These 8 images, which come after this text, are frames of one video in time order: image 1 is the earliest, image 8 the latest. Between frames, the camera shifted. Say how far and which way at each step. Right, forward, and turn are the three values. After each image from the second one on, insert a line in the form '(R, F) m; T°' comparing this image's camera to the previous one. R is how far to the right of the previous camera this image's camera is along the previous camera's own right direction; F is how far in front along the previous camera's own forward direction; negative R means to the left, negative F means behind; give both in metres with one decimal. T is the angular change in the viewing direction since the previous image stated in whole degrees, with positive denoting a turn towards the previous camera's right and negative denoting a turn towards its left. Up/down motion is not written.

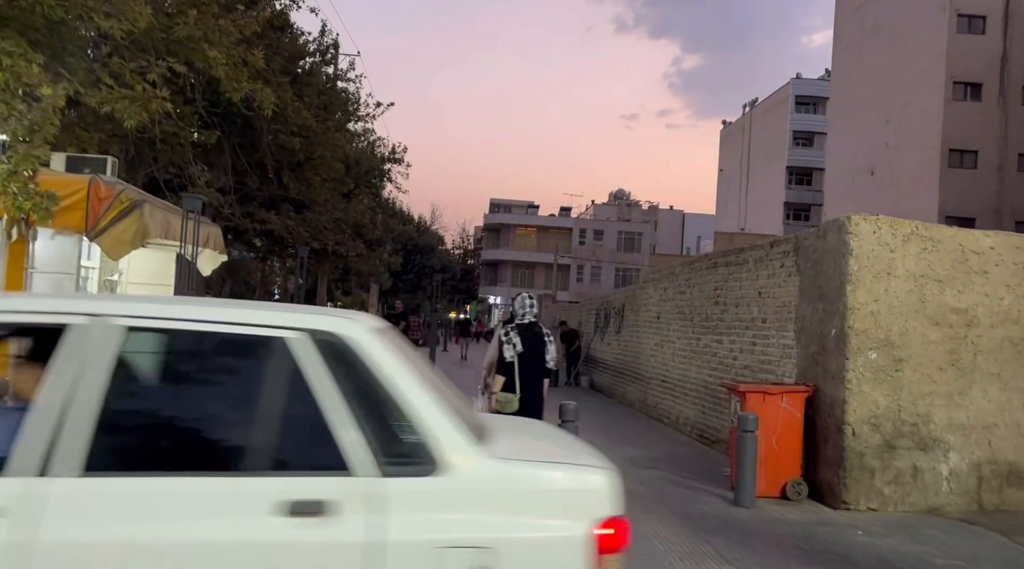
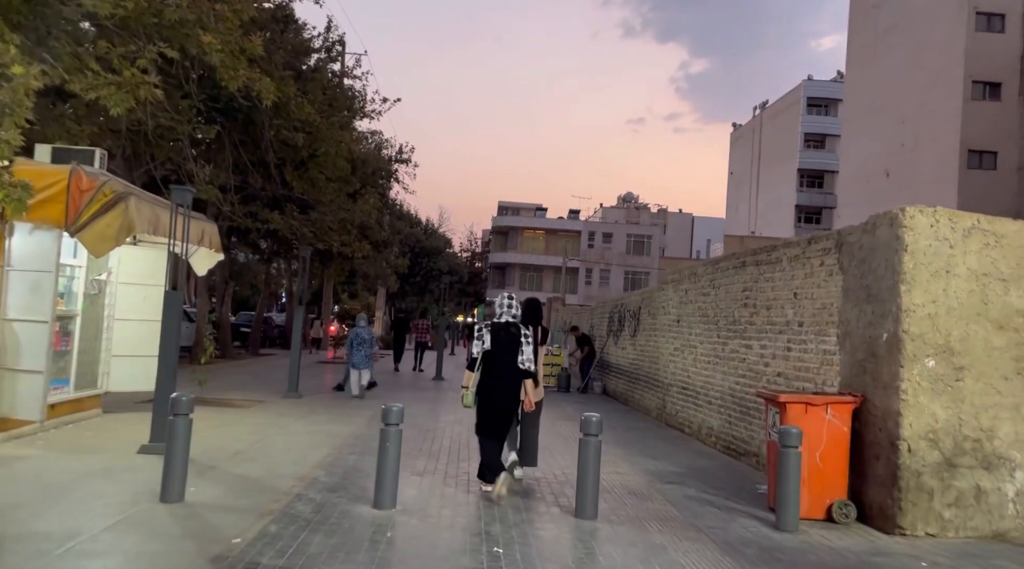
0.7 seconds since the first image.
(-0.1, +0.7) m; -1°
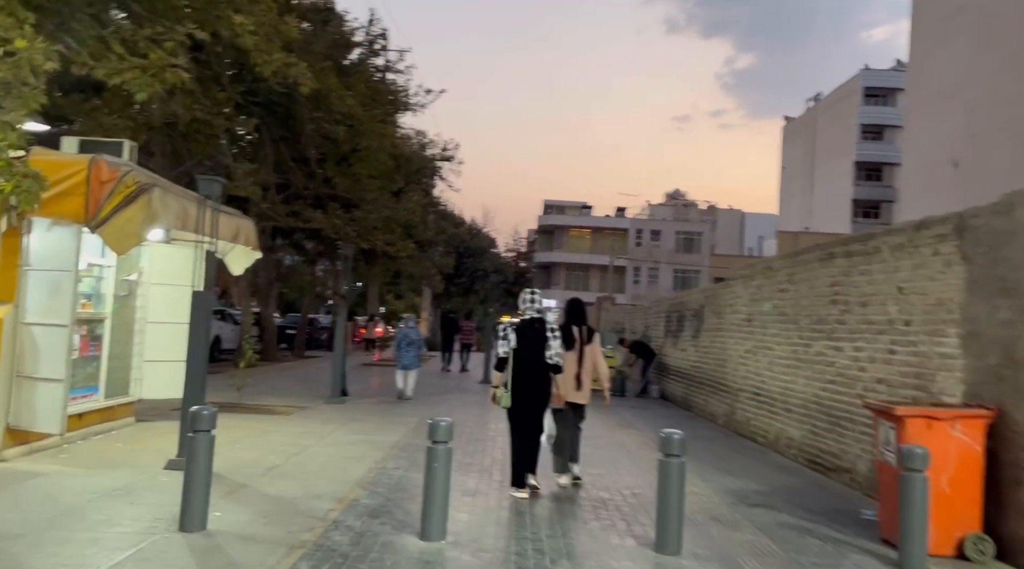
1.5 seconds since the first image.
(-0.2, +0.9) m; -3°
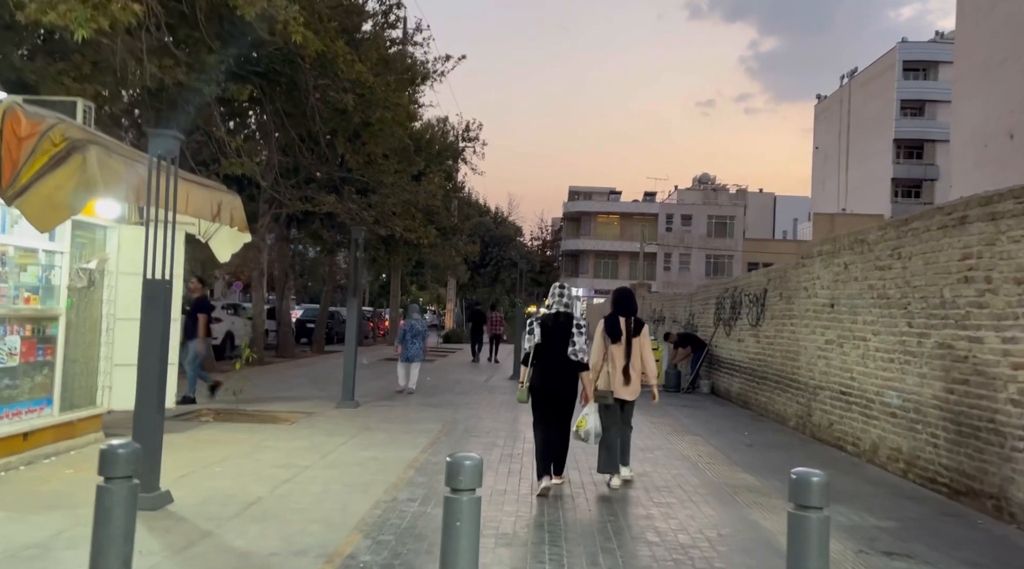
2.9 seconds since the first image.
(-0.1, +1.8) m; -2°
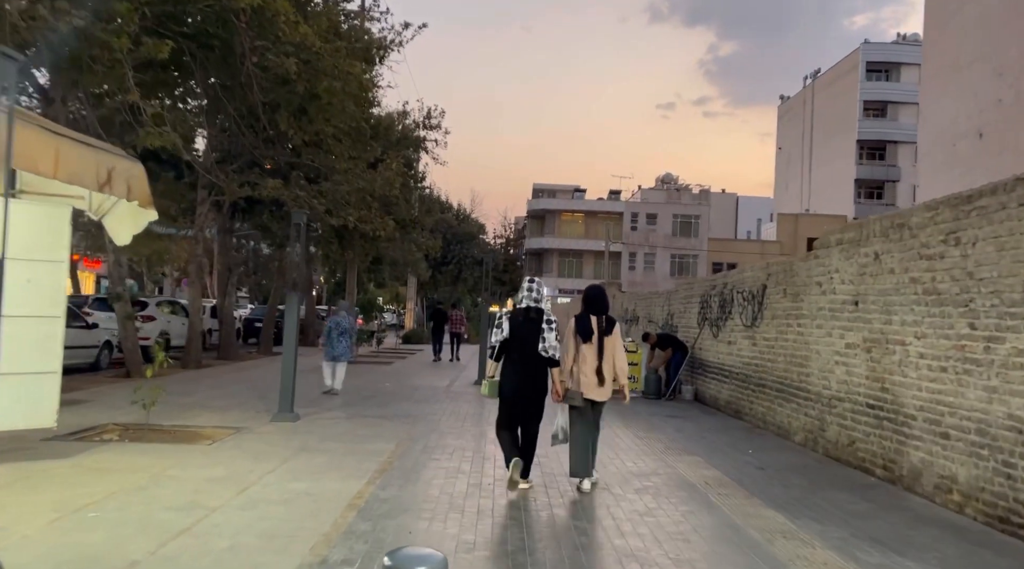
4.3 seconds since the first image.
(-0.1, +1.7) m; +3°
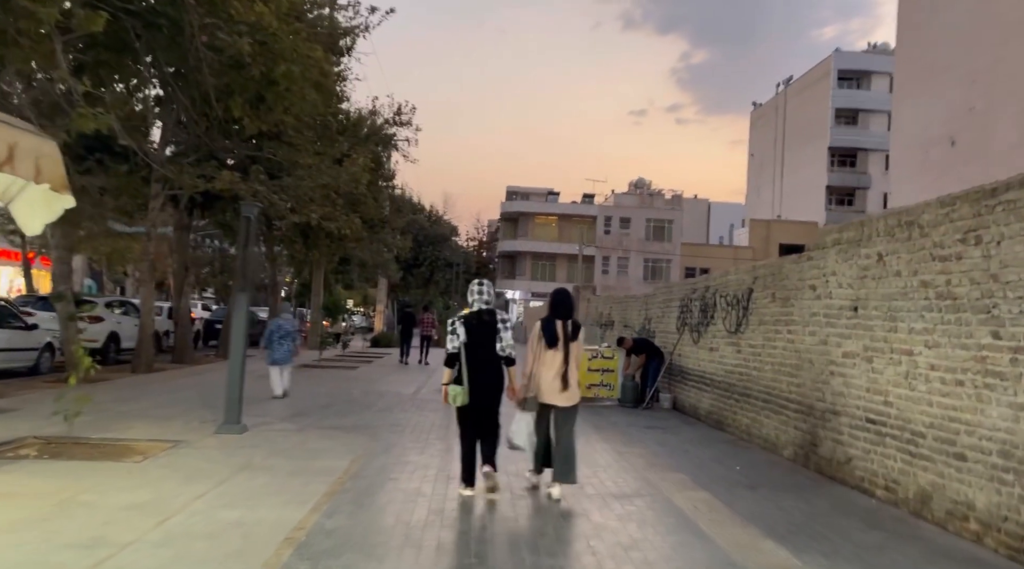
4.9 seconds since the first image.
(0.0, +0.8) m; +2°
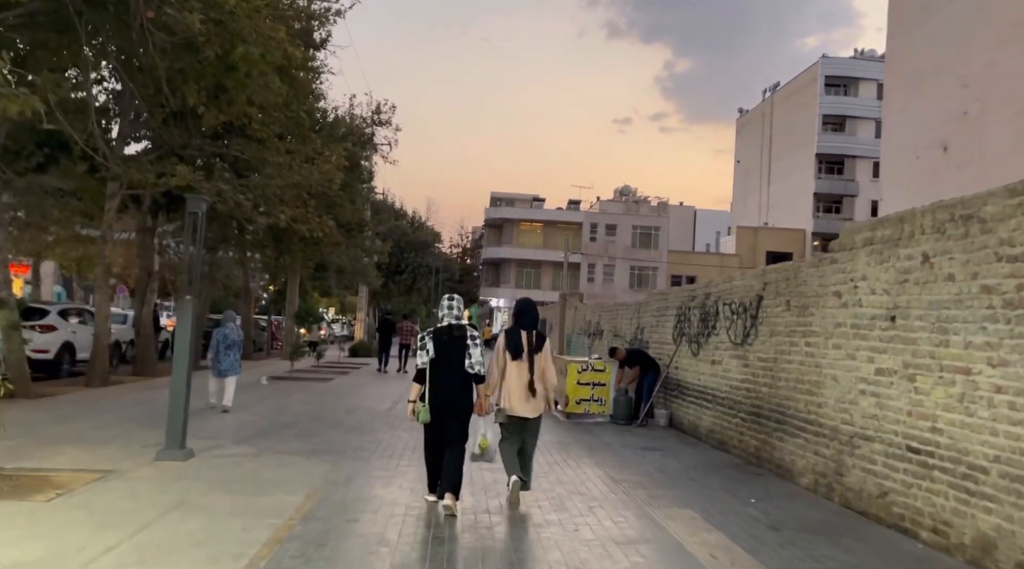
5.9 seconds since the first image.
(0.0, +1.1) m; +1°
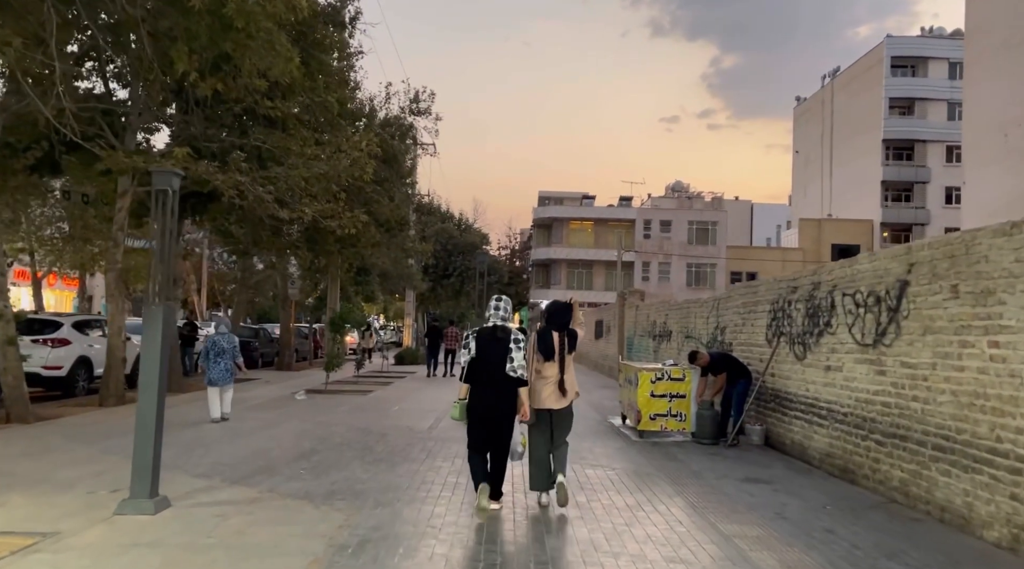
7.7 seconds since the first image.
(-0.1, +2.2) m; -4°
